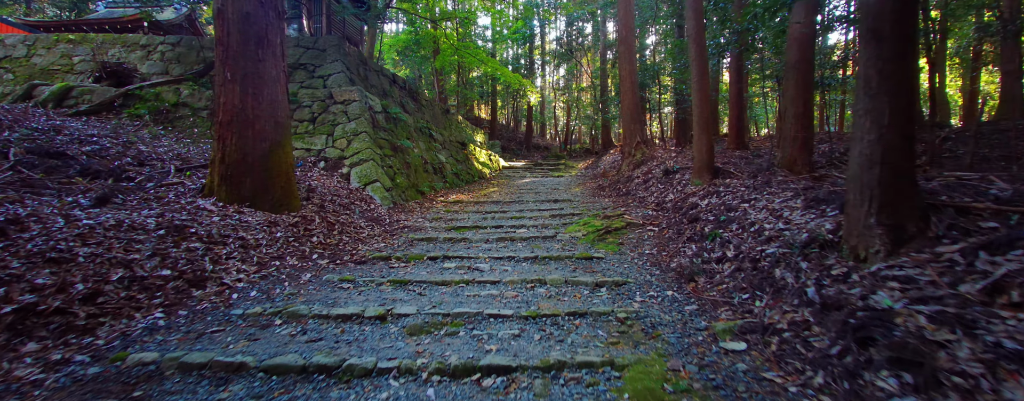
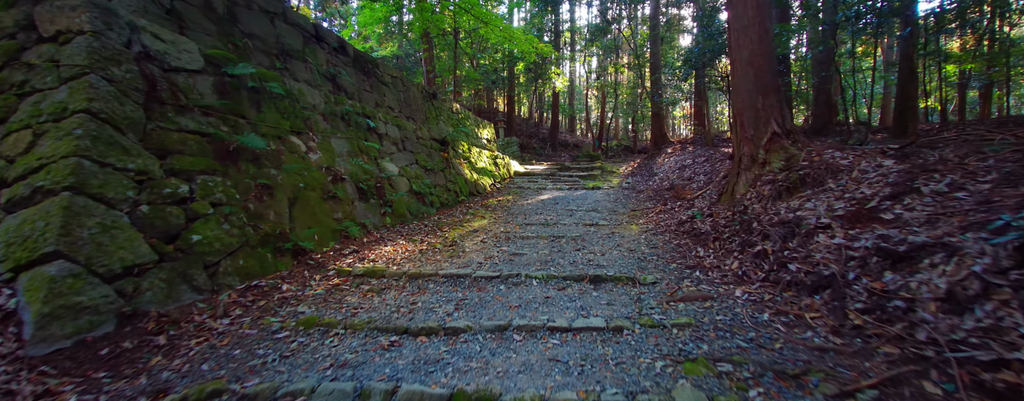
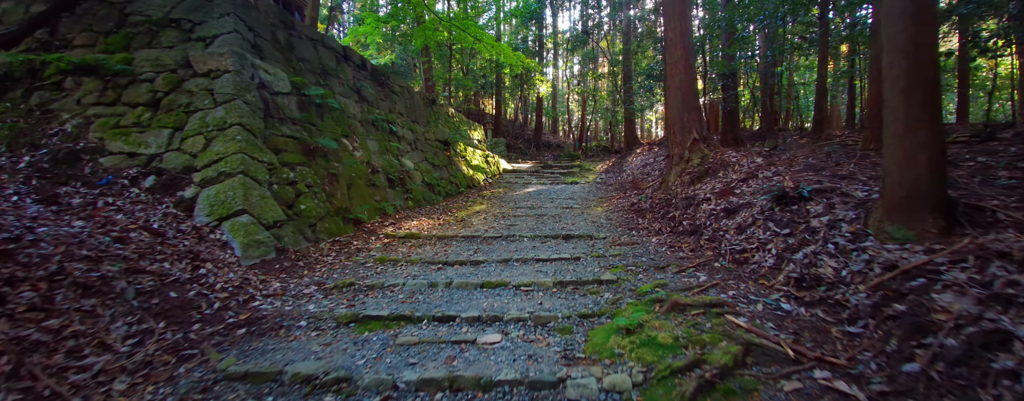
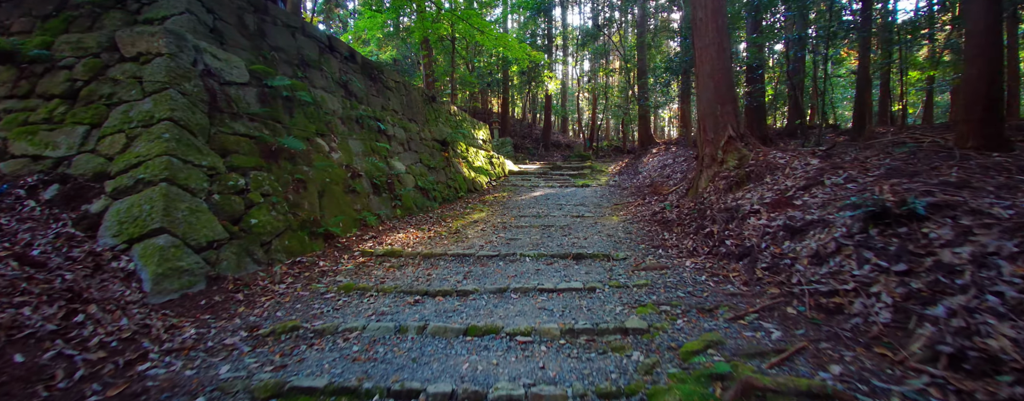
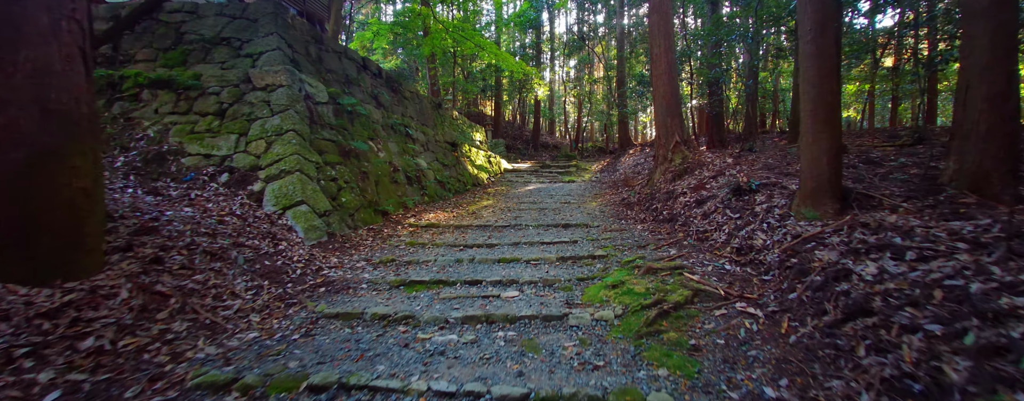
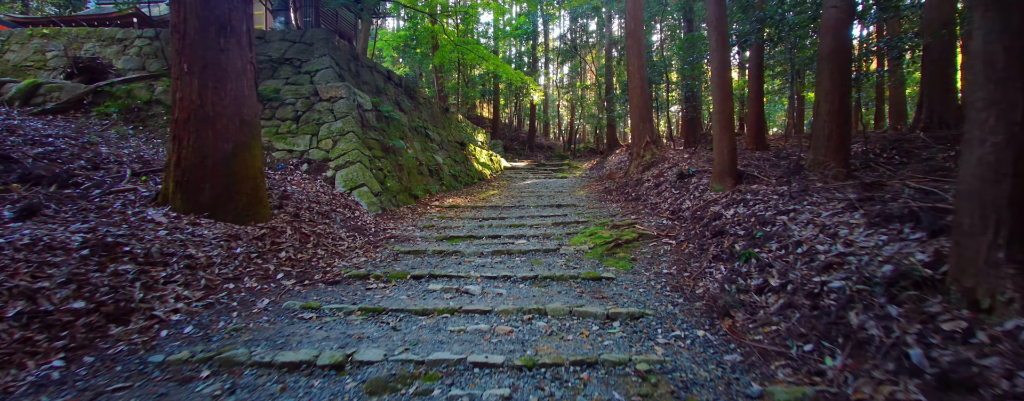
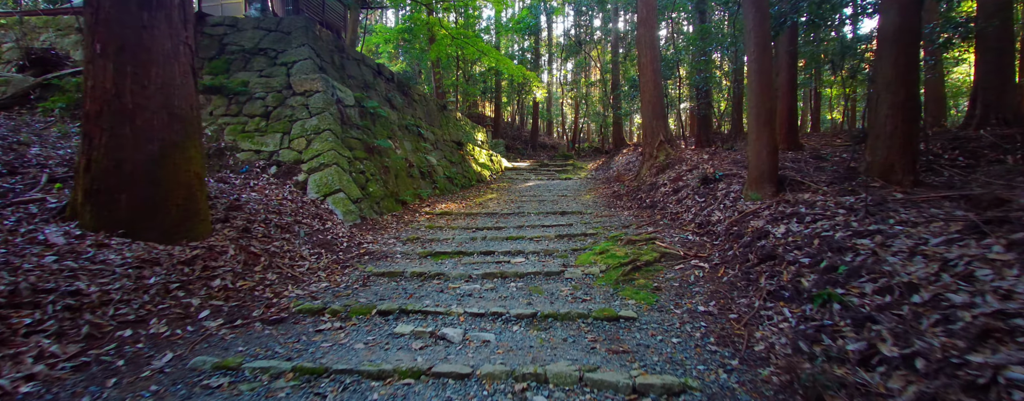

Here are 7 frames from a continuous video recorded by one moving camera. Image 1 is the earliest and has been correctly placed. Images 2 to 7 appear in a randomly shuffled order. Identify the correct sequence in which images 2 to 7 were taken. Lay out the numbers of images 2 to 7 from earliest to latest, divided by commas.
6, 7, 5, 3, 4, 2
